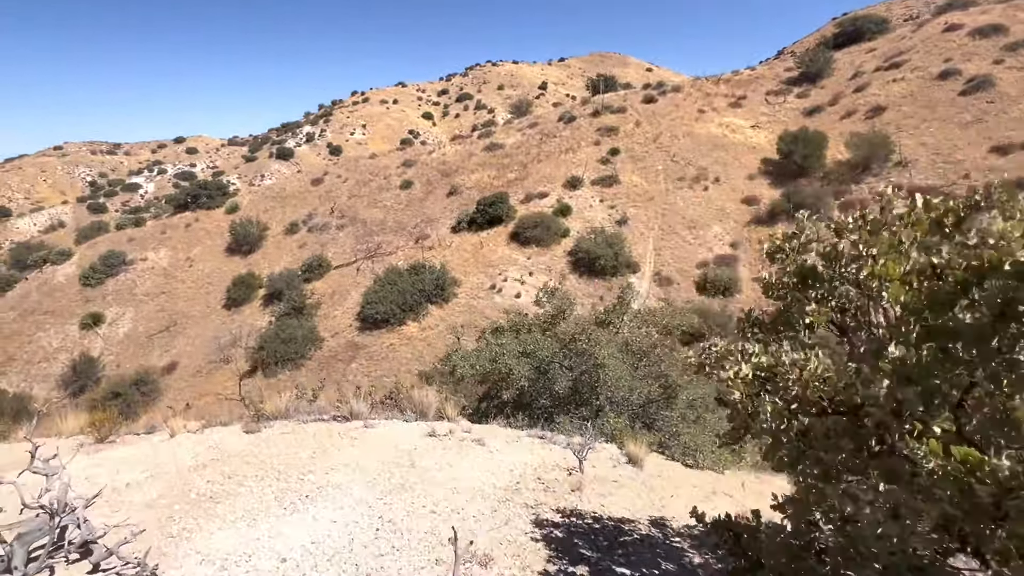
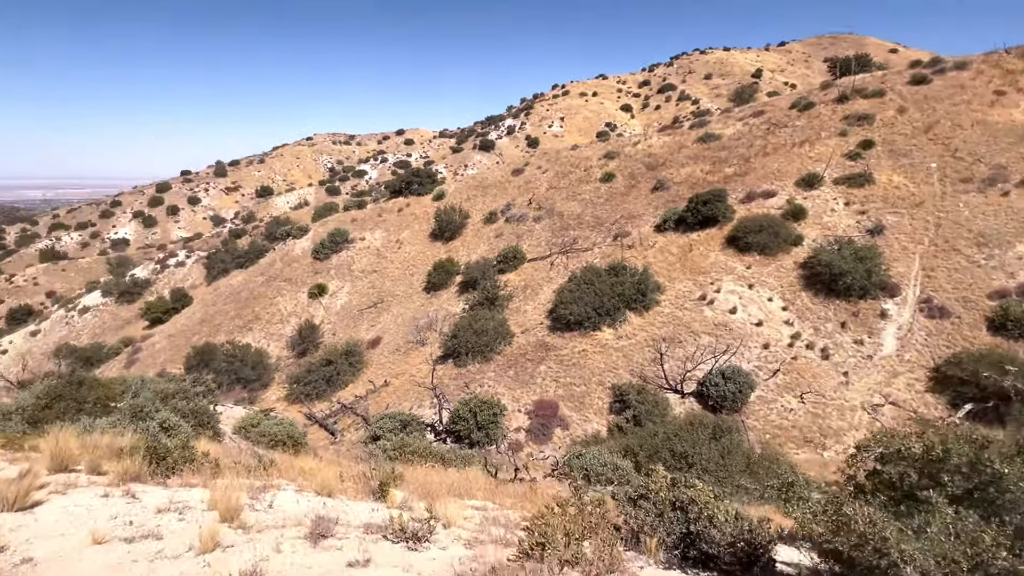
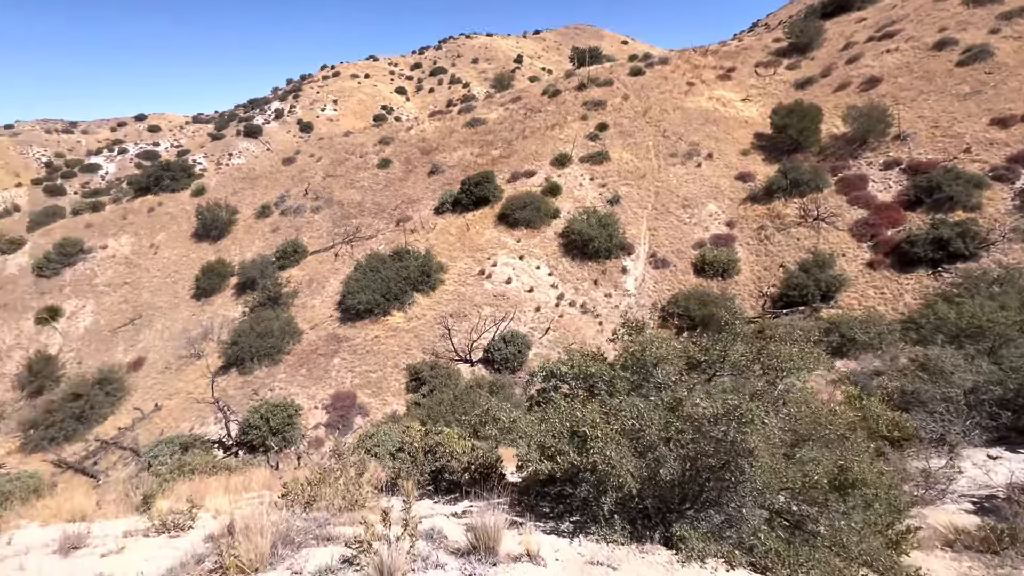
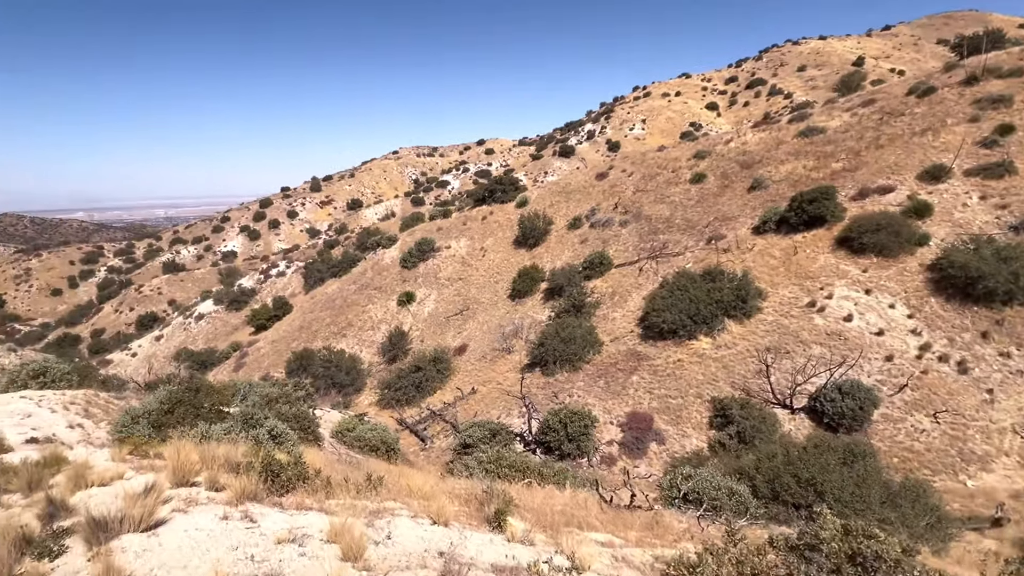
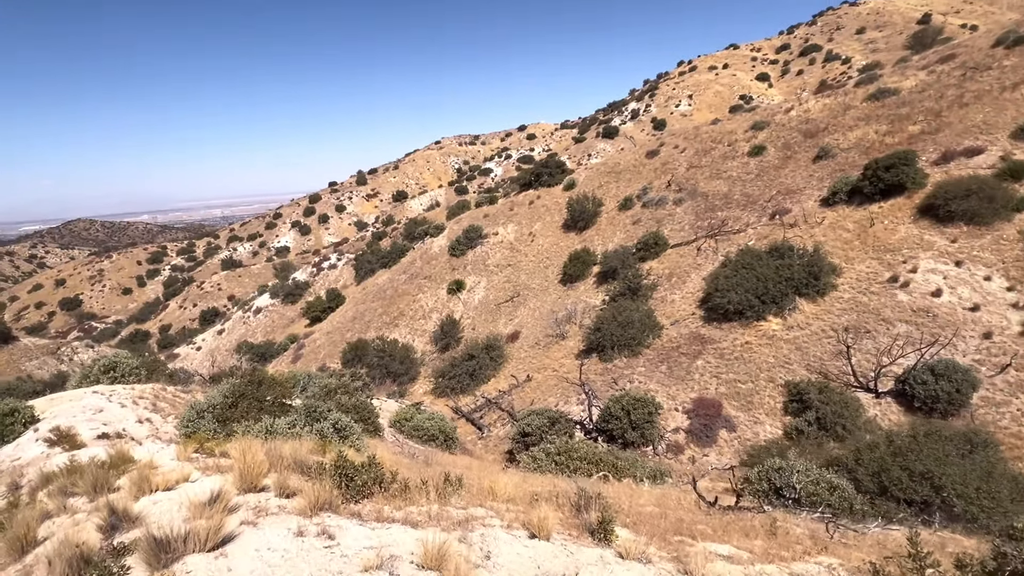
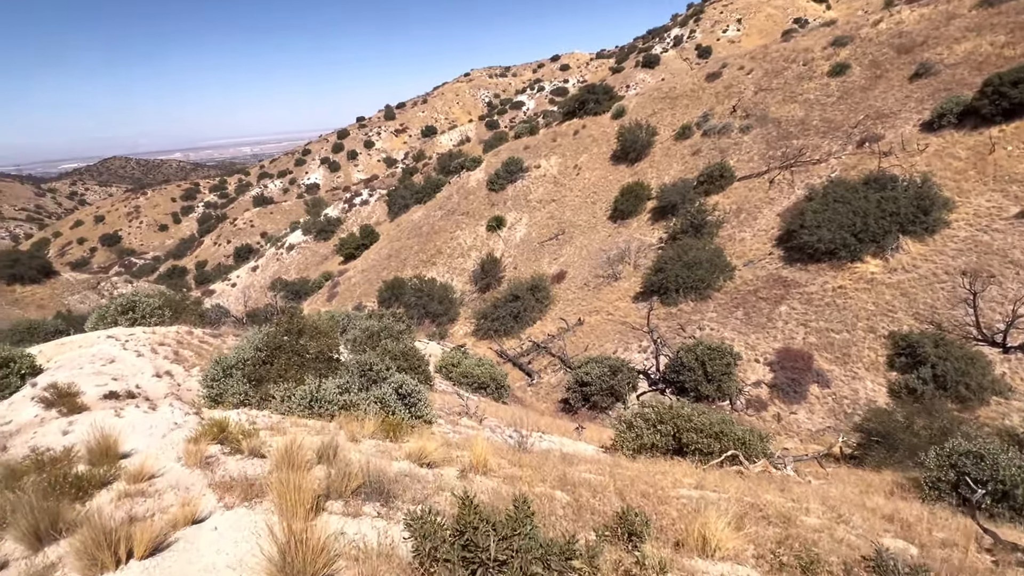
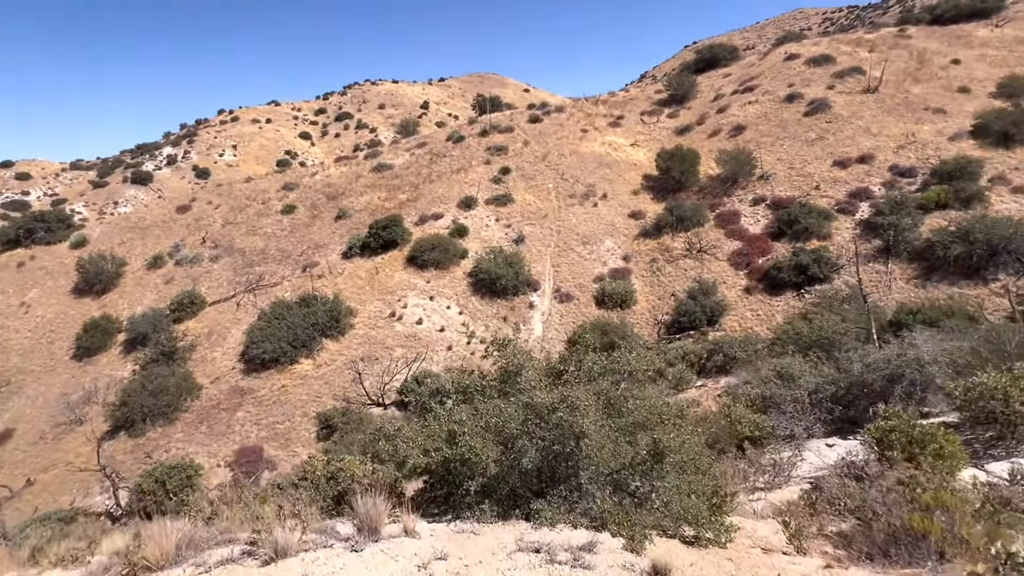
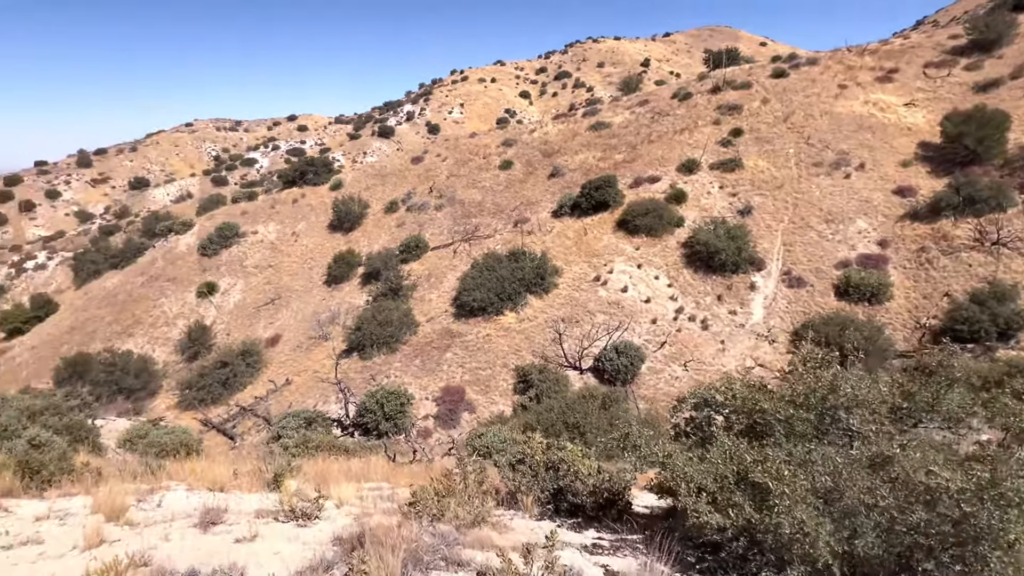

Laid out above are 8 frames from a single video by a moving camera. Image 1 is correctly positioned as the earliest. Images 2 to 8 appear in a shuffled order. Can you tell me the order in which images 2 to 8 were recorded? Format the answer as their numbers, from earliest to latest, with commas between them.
7, 3, 8, 2, 4, 5, 6
